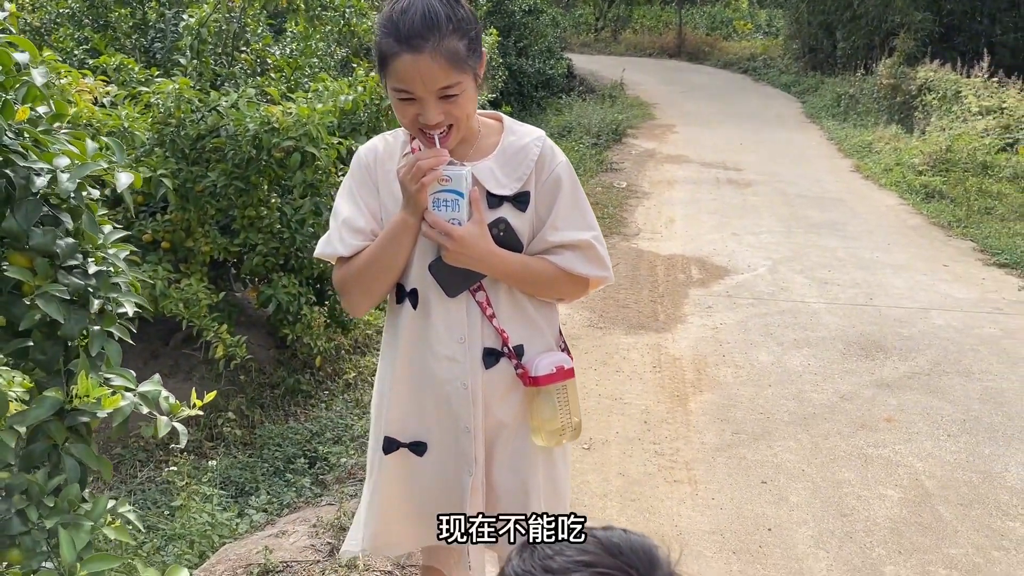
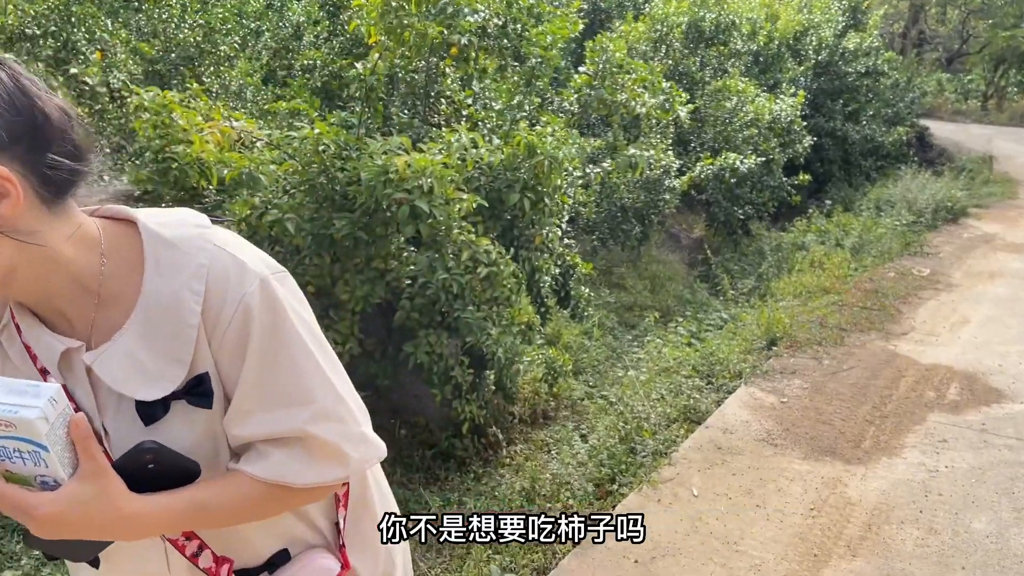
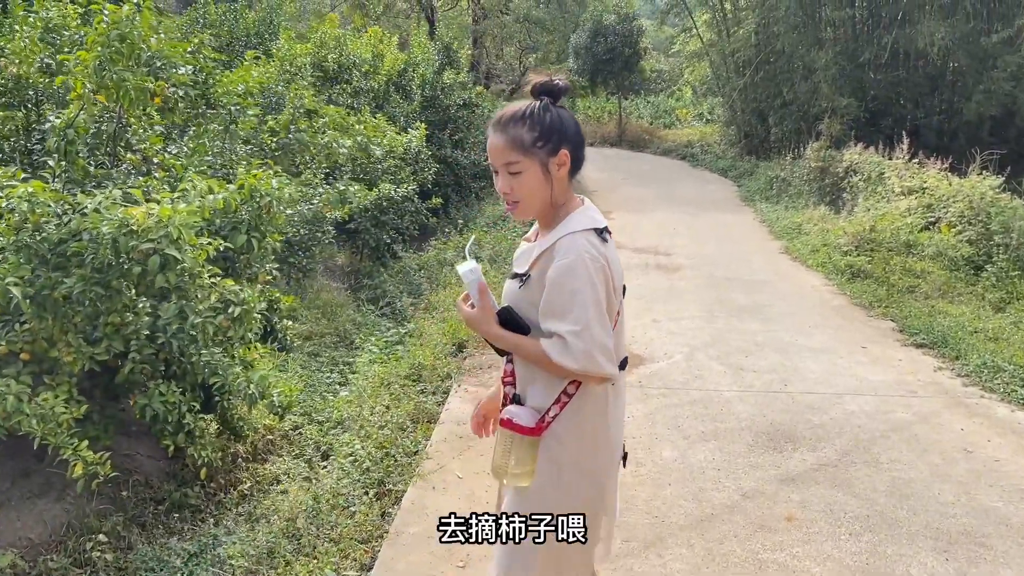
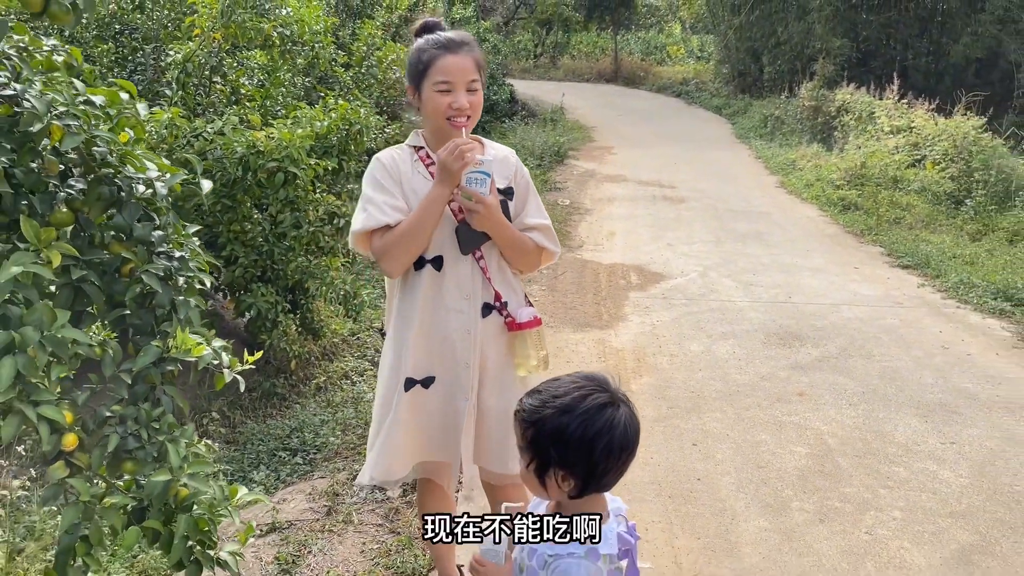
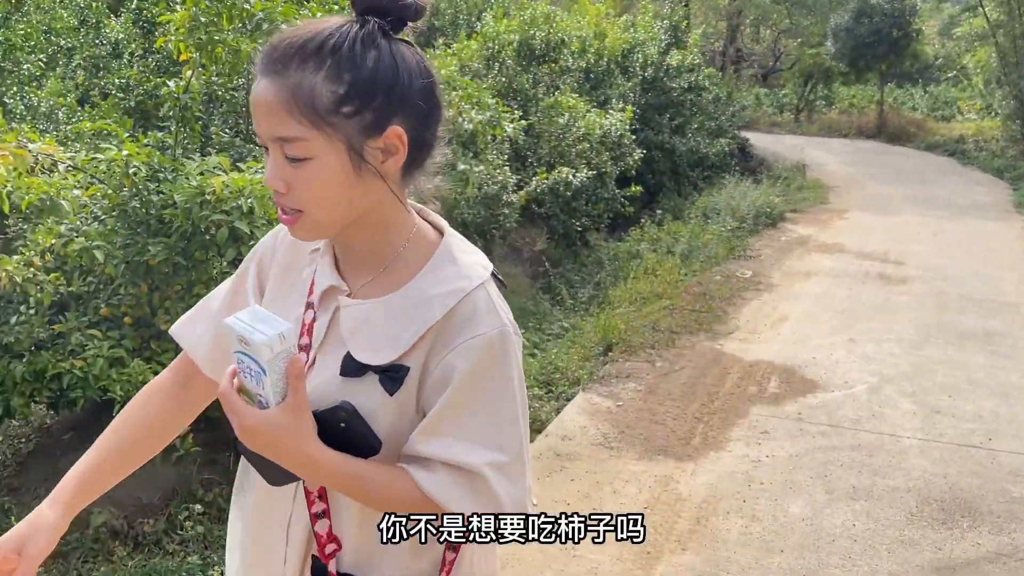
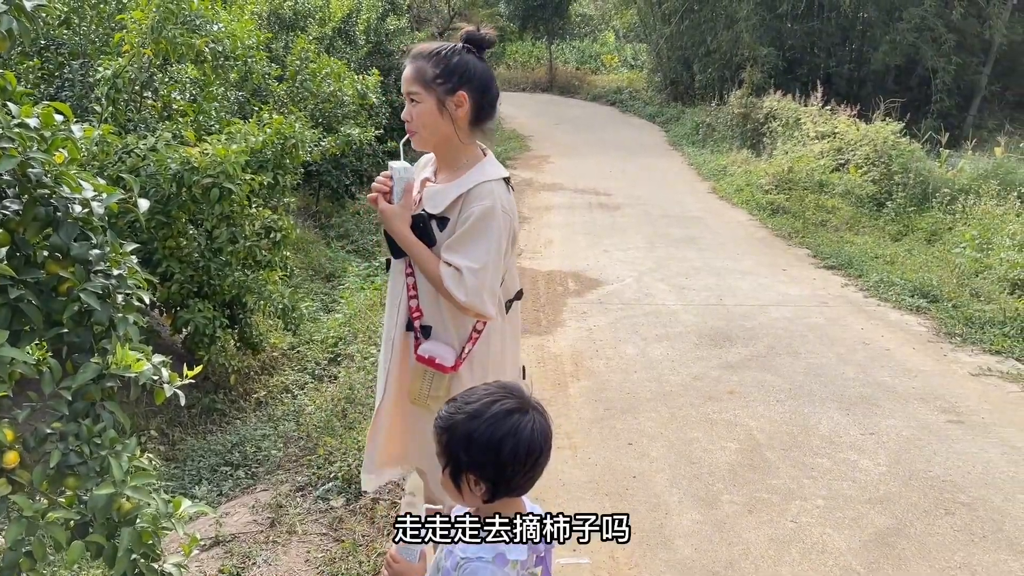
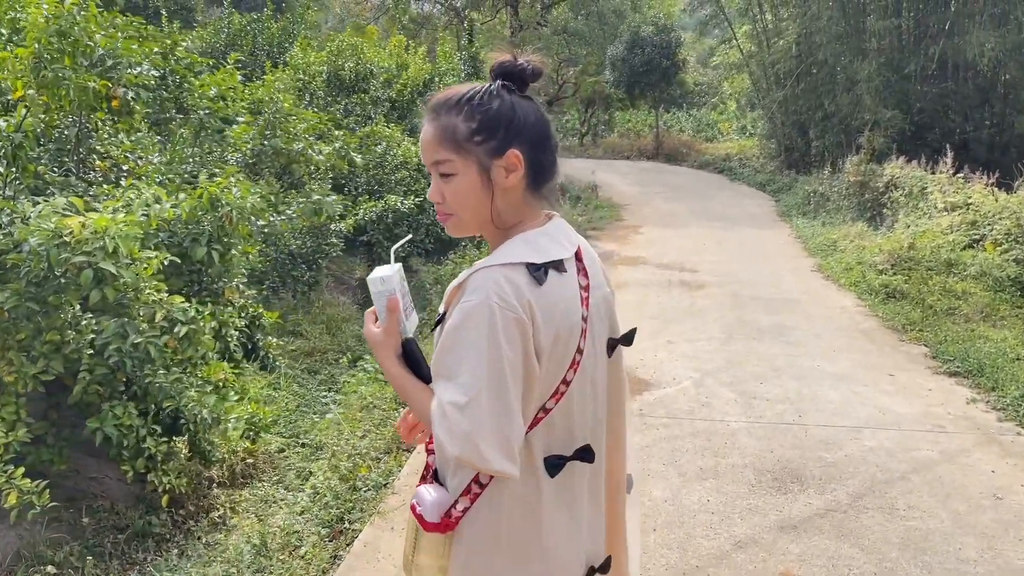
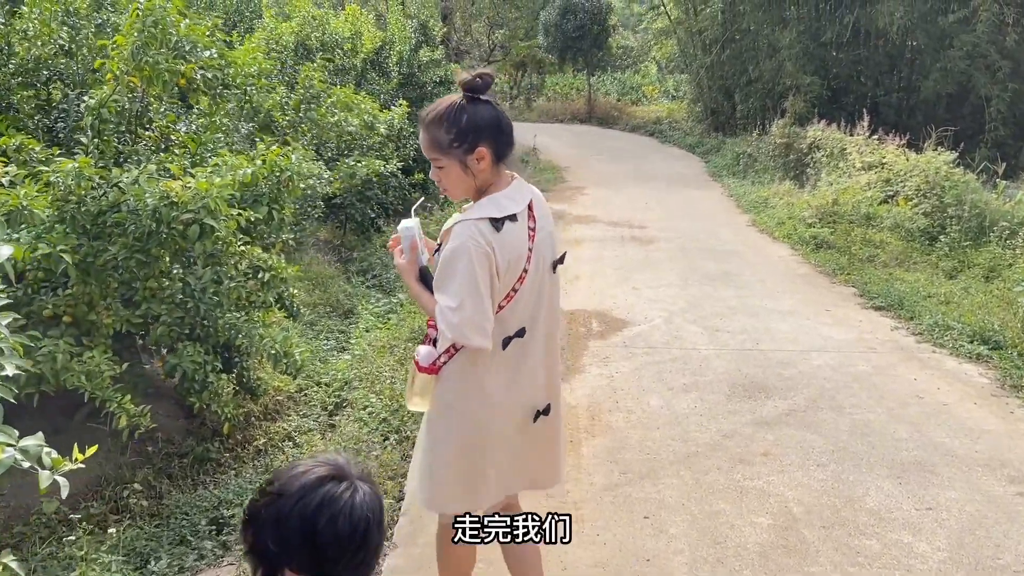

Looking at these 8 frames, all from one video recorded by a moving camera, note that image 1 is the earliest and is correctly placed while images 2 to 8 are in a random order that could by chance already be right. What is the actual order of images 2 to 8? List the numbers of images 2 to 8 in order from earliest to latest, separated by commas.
4, 6, 8, 3, 7, 5, 2
